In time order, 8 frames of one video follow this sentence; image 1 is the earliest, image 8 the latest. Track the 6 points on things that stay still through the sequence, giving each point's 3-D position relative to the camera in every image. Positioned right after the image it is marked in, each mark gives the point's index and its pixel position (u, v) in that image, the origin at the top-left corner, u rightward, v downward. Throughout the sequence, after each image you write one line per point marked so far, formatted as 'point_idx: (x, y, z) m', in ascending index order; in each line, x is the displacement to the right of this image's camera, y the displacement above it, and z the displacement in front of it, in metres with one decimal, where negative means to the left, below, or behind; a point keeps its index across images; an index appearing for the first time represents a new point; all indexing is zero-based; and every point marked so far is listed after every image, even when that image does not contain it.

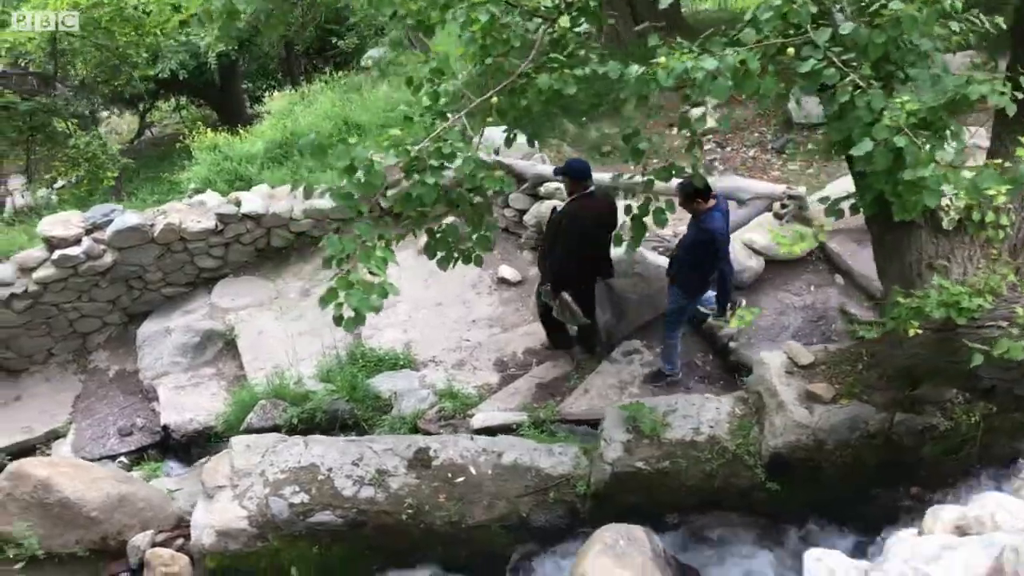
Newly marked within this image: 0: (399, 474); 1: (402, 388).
0: (-0.6, -1.0, +3.5) m
1: (-1.0, -0.9, +5.4) m
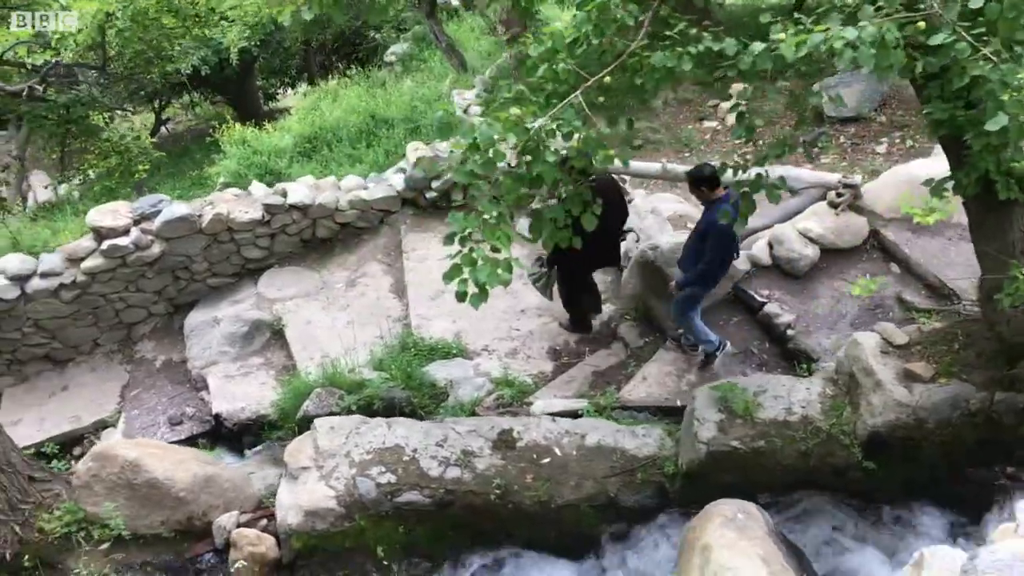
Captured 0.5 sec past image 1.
0: (-0.1, -0.9, +3.5) m
1: (-0.5, -0.8, +5.4) m
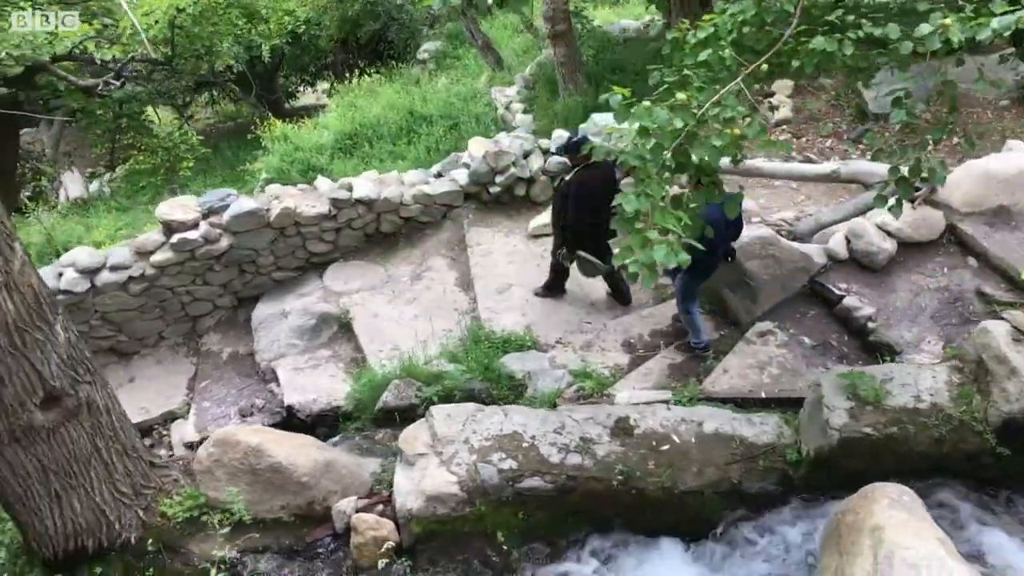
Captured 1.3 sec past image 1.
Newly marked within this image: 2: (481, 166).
0: (+0.5, -0.9, +3.5) m
1: (+0.2, -0.7, +5.5) m
2: (-0.3, +1.3, +6.9) m
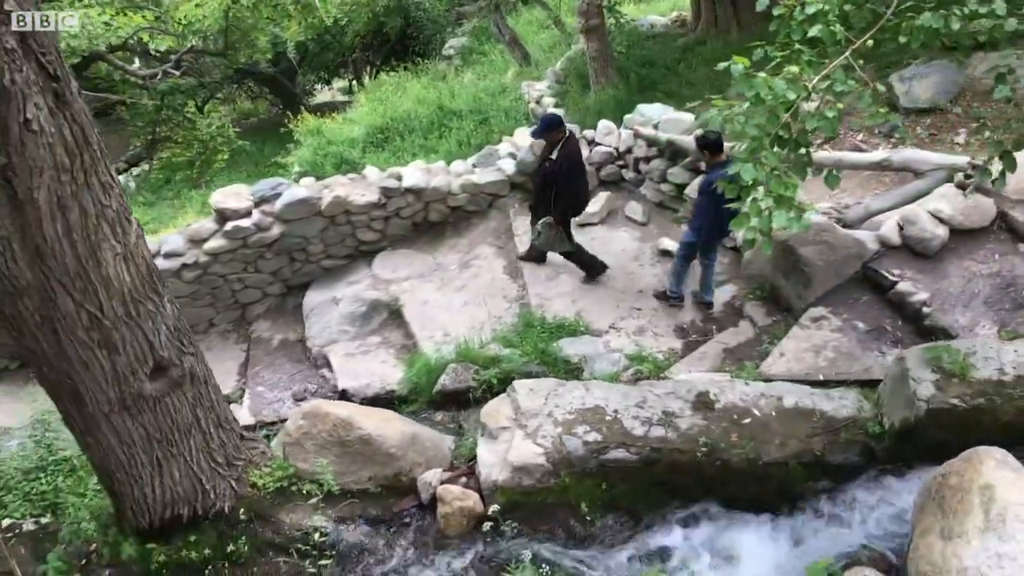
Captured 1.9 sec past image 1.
0: (+1.0, -0.7, +3.6) m
1: (+0.7, -0.6, +5.6) m
2: (+0.2, +1.5, +7.0) m
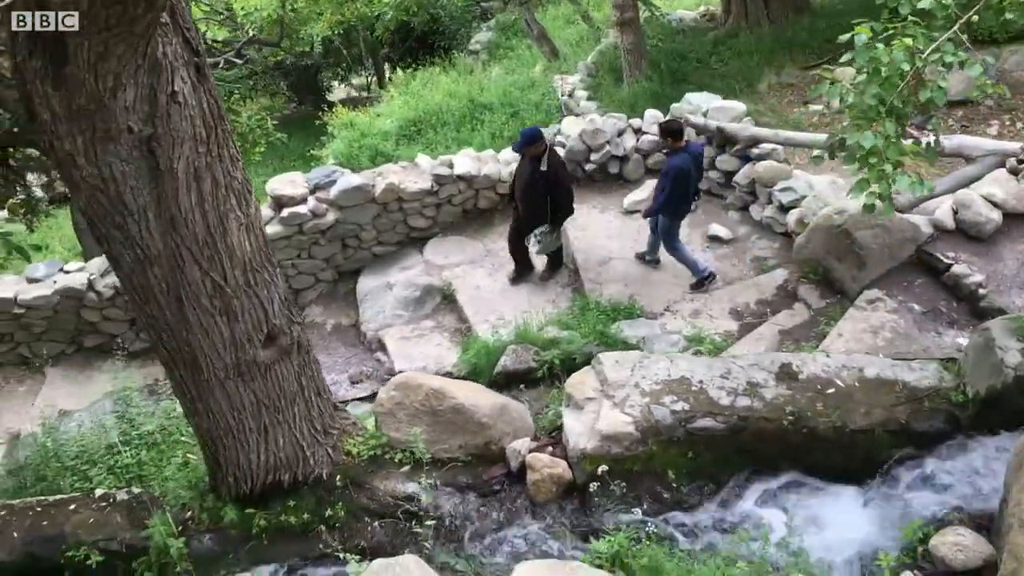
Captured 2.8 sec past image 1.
0: (+1.5, -0.6, +3.7) m
1: (+1.2, -0.4, +5.7) m
2: (+0.8, +1.6, +7.2) m
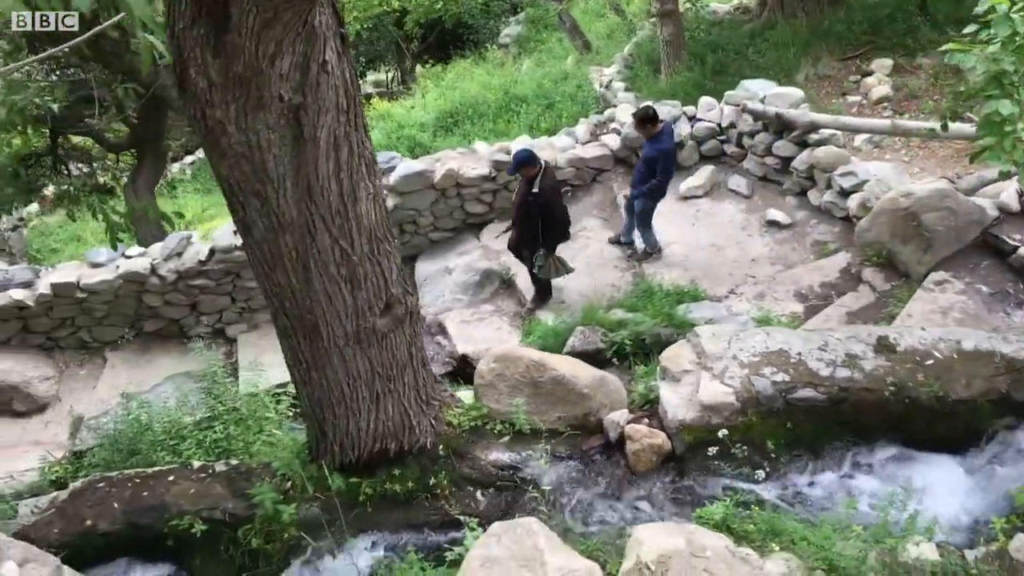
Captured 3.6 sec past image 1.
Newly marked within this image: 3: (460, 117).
0: (+2.2, -0.4, +3.8) m
1: (+1.9, -0.3, +5.8) m
2: (+1.4, +1.8, +7.2) m
3: (-1.0, +3.2, +11.7) m
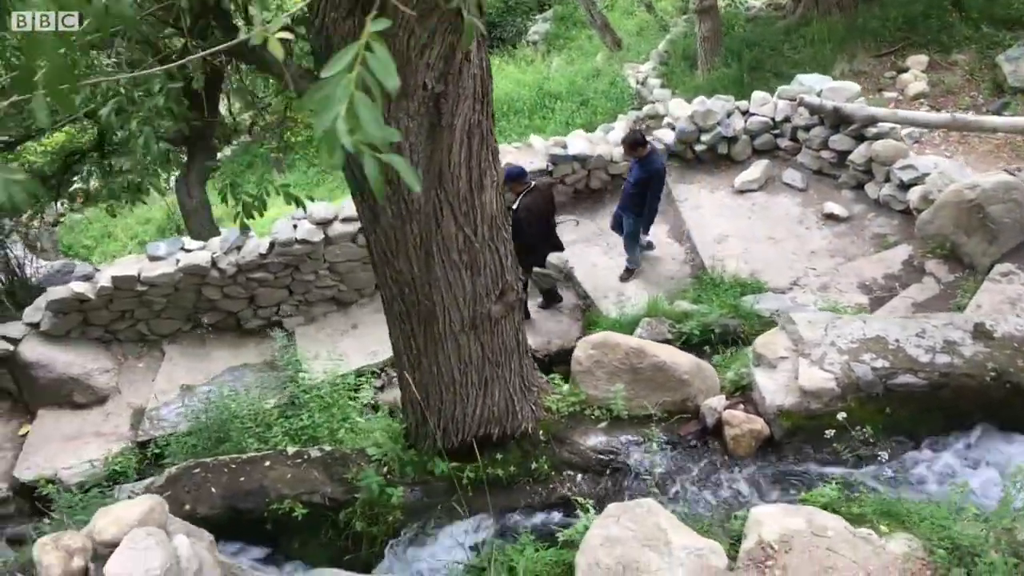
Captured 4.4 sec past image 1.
0: (+2.8, -0.3, +3.9) m
1: (+2.5, -0.2, +5.8) m
2: (+2.0, +1.9, +7.3) m
3: (-0.3, +3.2, +11.7) m
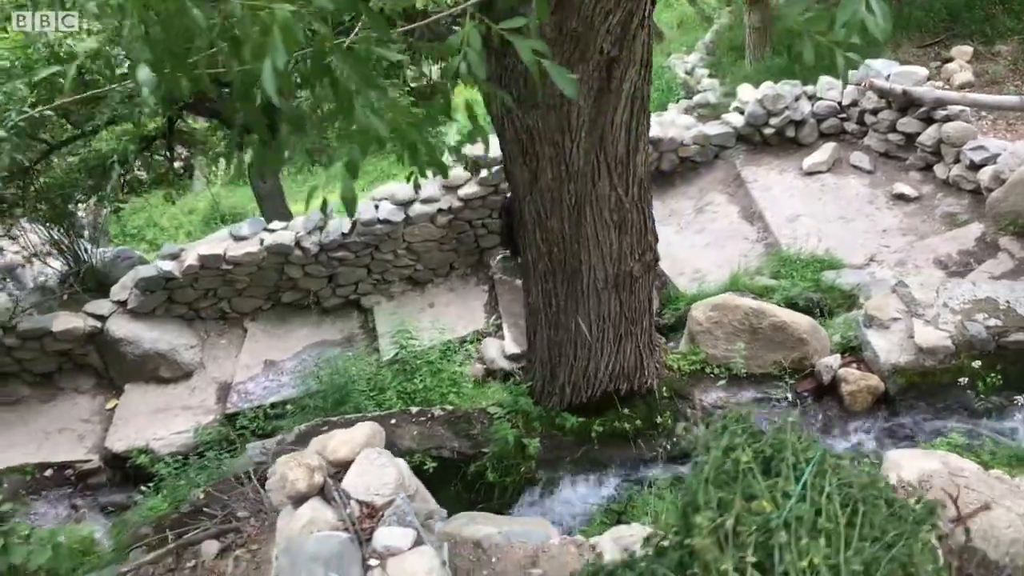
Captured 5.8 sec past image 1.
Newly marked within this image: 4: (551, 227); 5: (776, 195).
0: (+3.6, -0.1, +4.1) m
1: (+3.4, +0.1, +6.0) m
2: (+2.9, +2.1, +7.5) m
3: (+0.6, +3.5, +12.0) m
4: (+0.2, +0.4, +3.6) m
5: (+3.0, +1.1, +7.2) m
